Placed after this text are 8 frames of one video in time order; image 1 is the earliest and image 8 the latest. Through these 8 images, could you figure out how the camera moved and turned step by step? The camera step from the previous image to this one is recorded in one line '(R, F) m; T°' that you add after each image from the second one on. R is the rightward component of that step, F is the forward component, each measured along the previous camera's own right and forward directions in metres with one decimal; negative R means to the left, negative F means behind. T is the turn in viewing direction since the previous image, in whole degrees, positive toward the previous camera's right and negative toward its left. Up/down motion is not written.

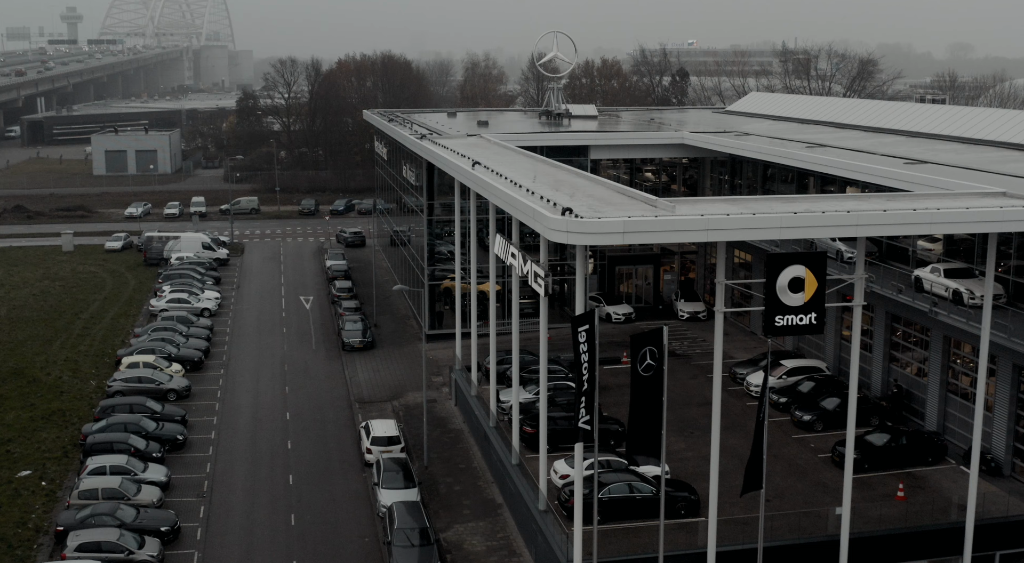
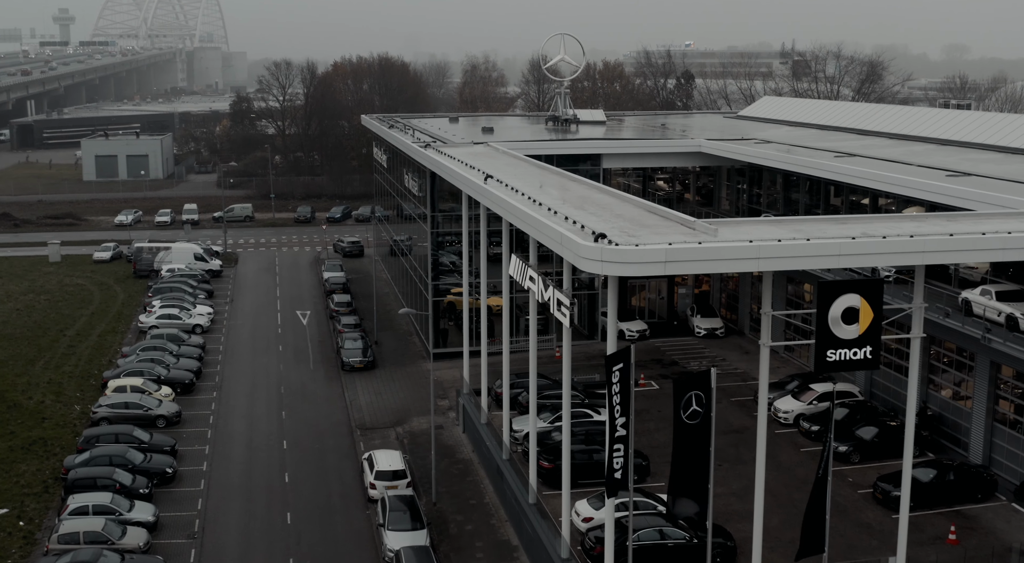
(-0.6, +2.4) m; 0°
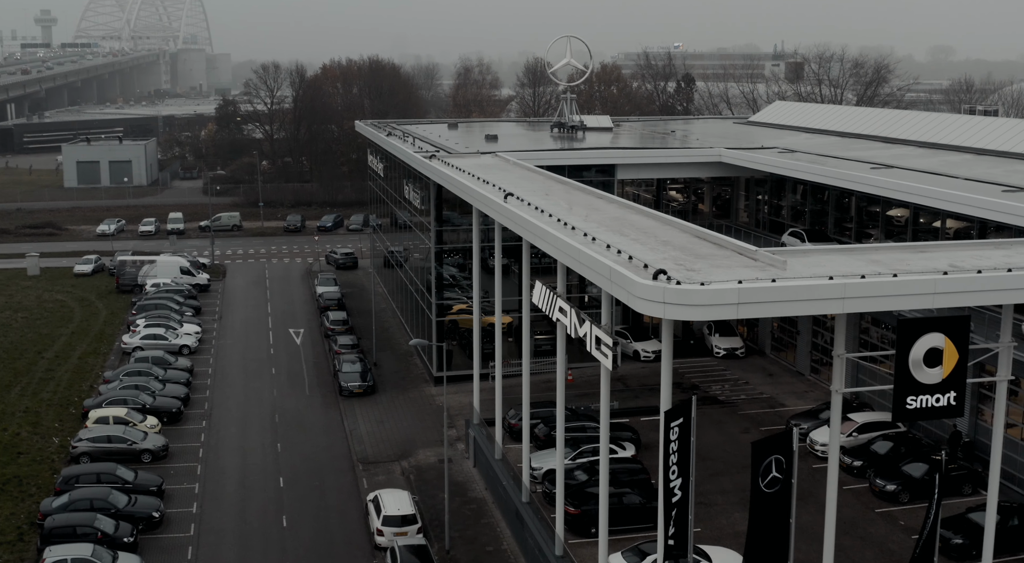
(-0.9, +2.8) m; +1°
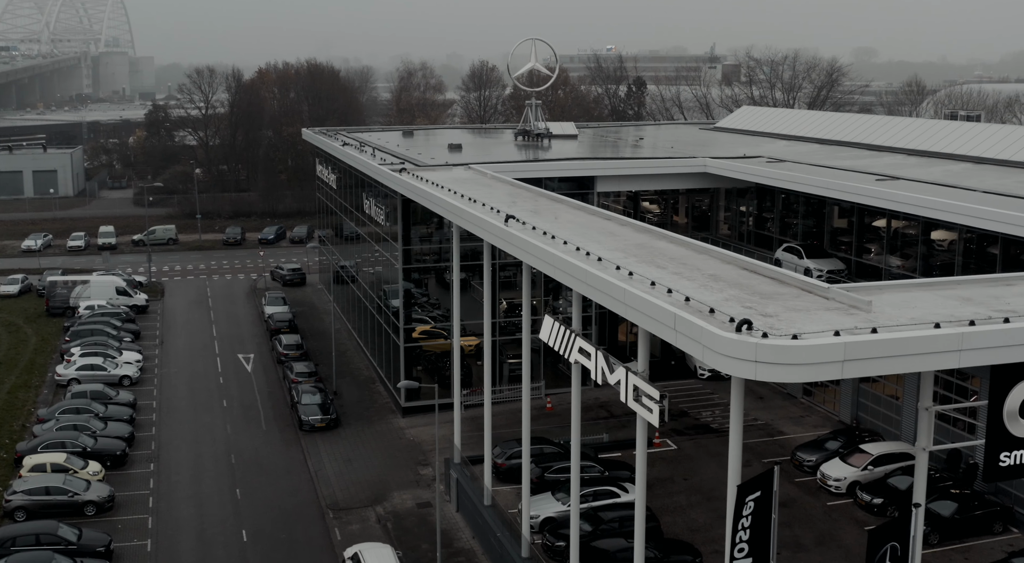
(-1.6, +3.1) m; +4°
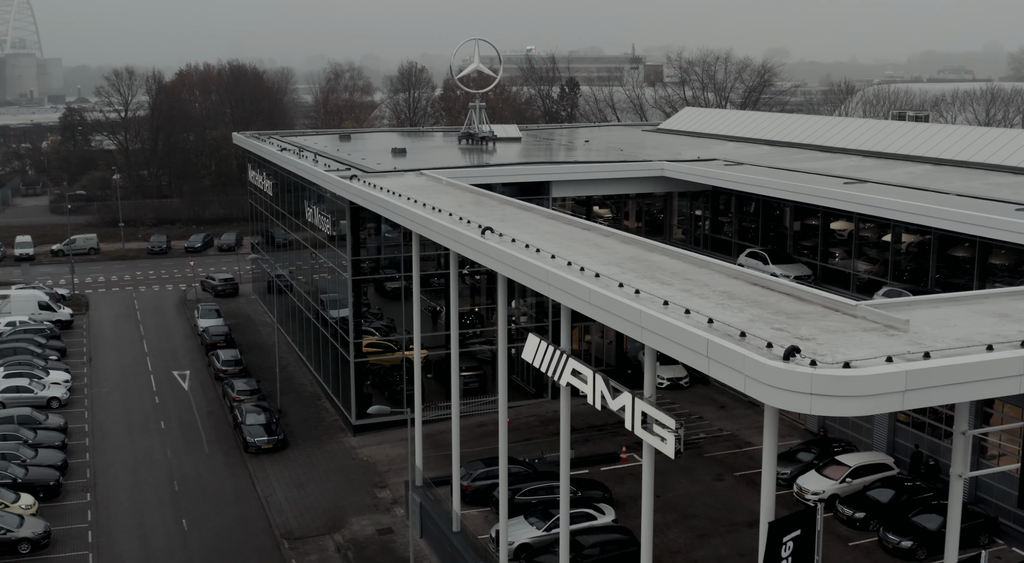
(-1.2, +1.6) m; +4°
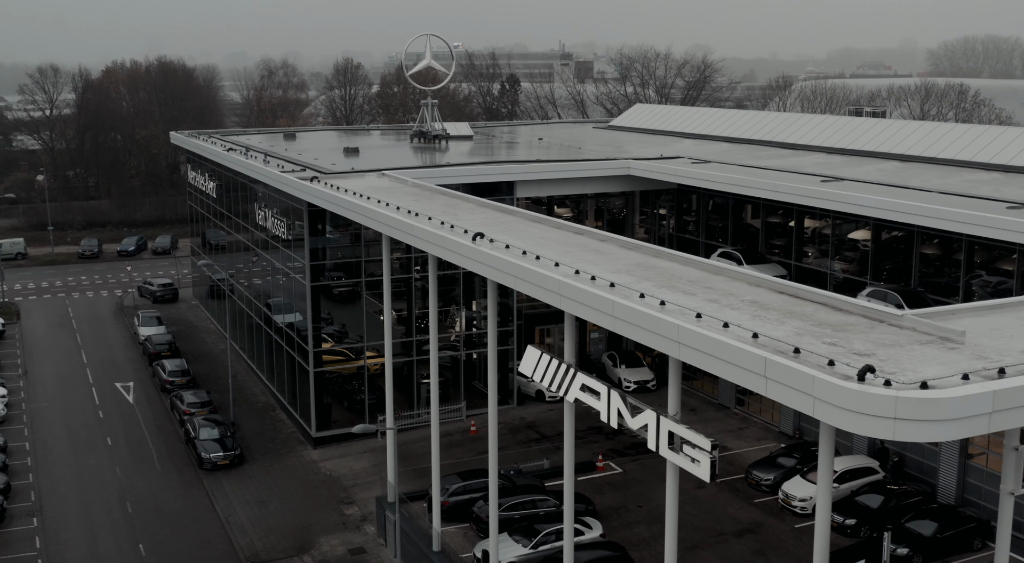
(-1.3, +1.3) m; +4°
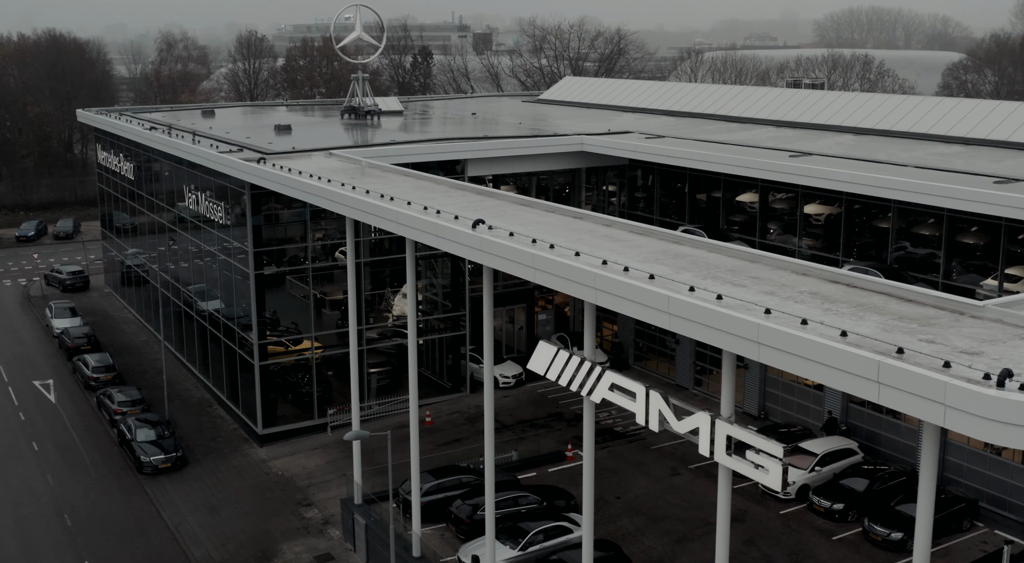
(-1.9, +1.7) m; +5°
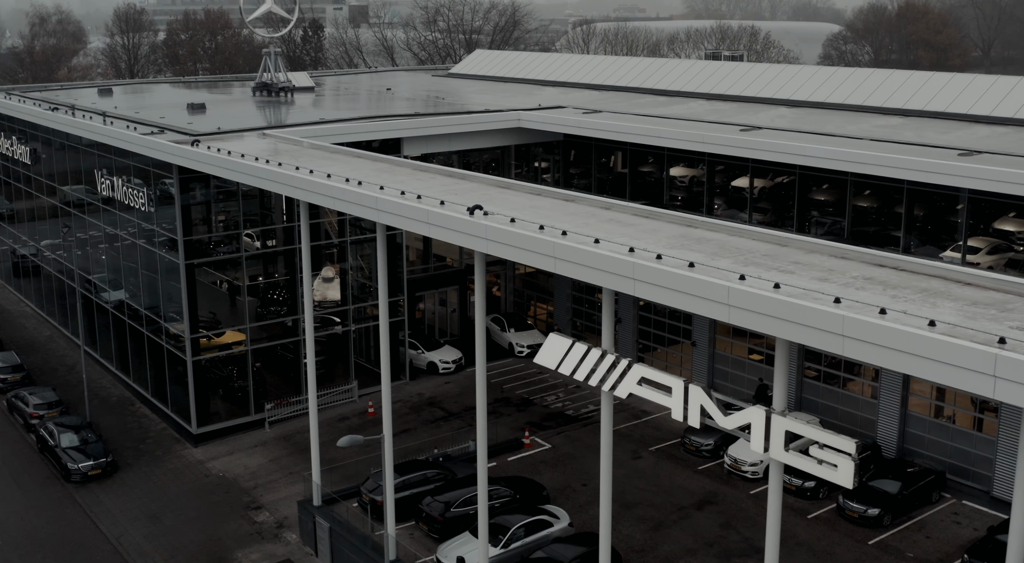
(-2.1, +1.3) m; +6°
